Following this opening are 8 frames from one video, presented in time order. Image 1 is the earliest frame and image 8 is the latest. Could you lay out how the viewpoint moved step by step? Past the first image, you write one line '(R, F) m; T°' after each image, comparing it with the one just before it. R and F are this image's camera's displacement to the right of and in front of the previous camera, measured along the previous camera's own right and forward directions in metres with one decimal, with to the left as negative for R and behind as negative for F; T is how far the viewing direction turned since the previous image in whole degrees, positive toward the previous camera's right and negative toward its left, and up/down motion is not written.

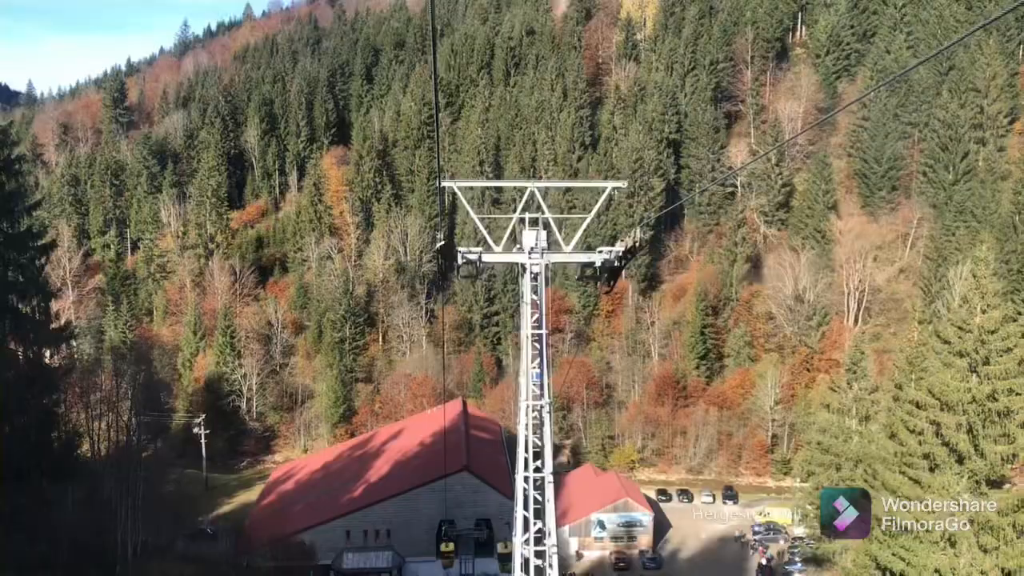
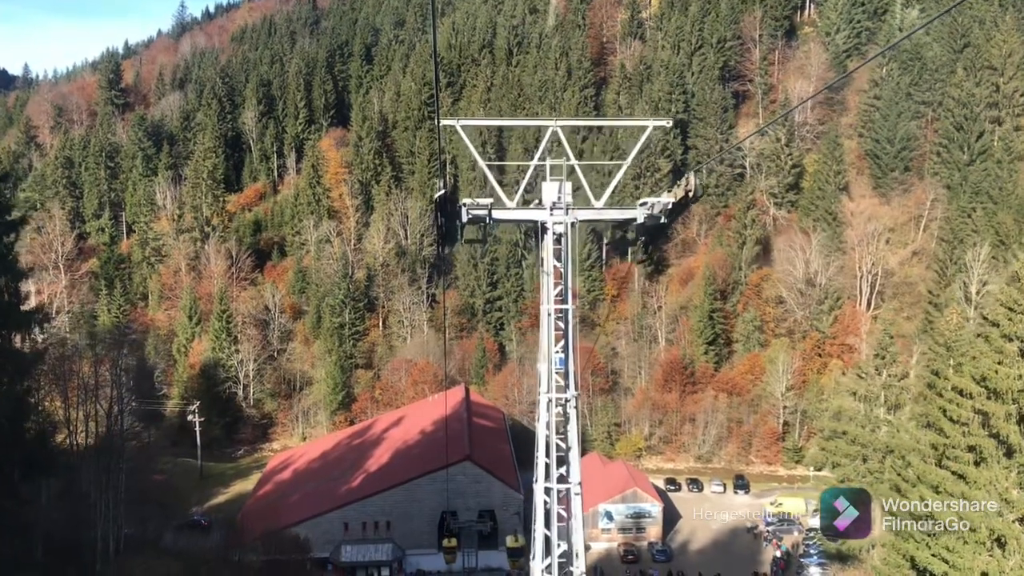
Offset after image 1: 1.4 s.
(-0.1, +0.8) m; 0°
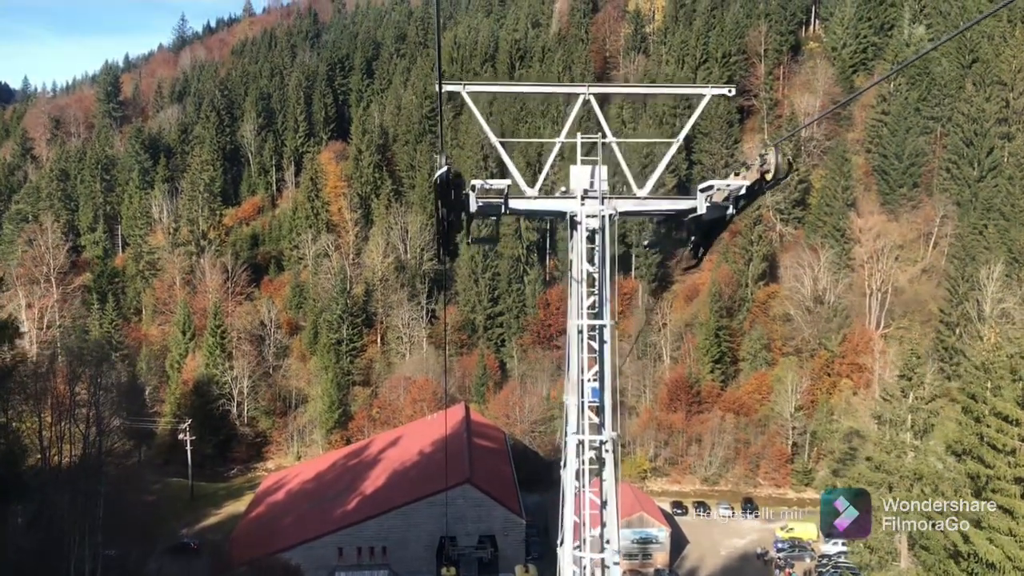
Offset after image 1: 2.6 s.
(-0.1, +0.7) m; 0°
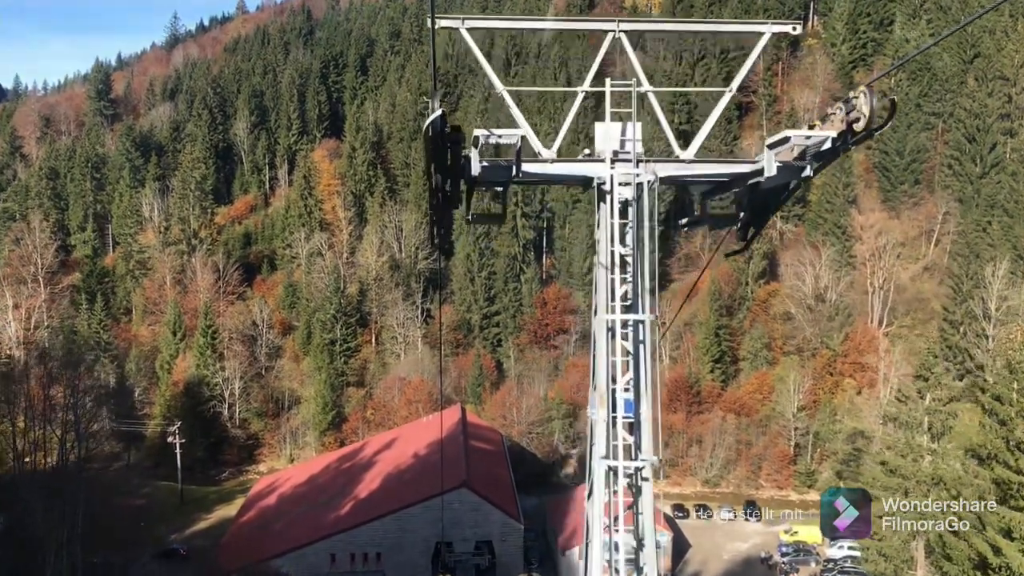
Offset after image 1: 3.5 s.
(0.0, +0.5) m; 0°
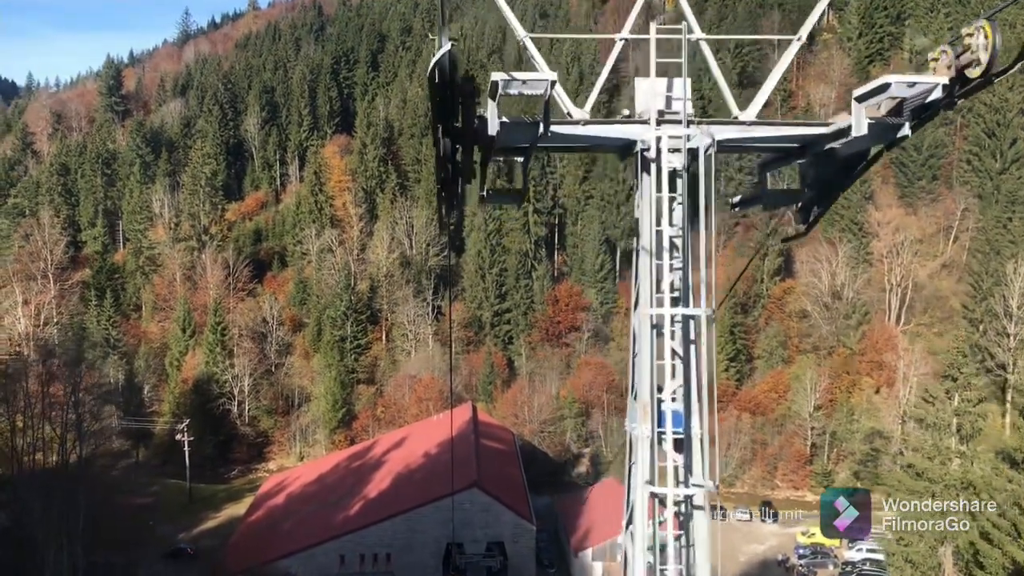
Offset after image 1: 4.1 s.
(0.0, +0.3) m; -1°
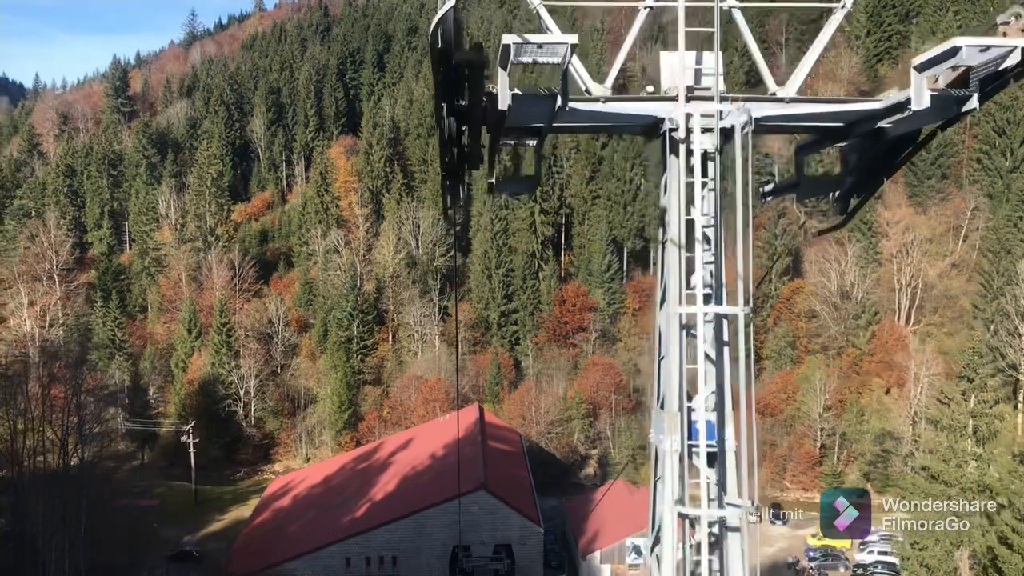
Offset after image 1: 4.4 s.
(0.0, +0.1) m; 0°
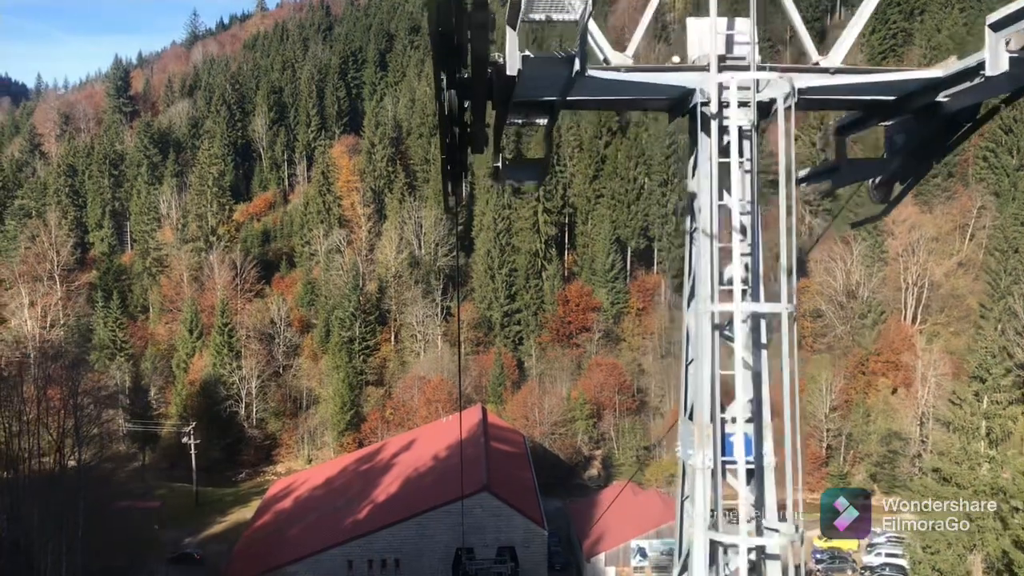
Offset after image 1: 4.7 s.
(0.0, +0.2) m; 0°
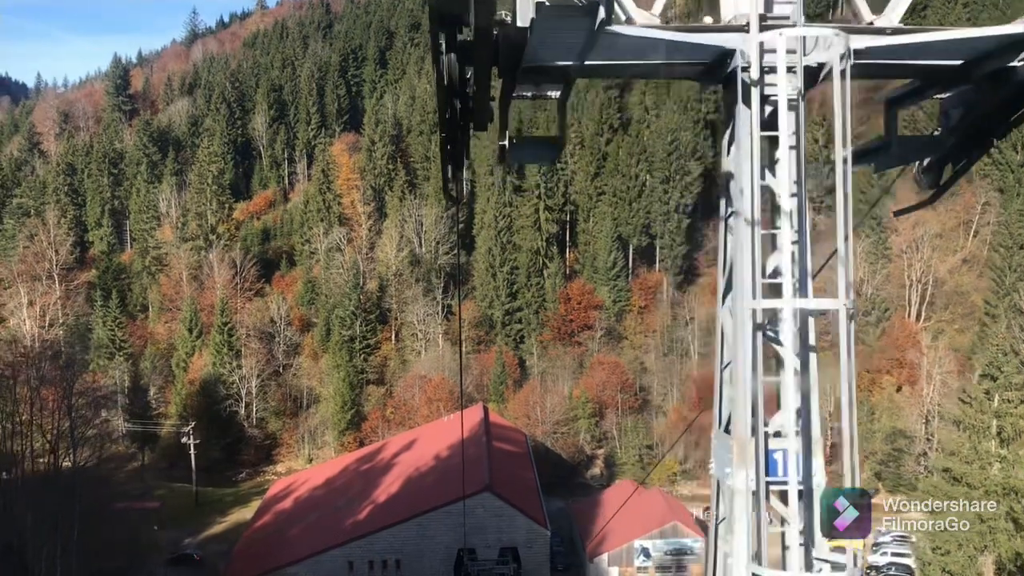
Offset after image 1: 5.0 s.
(0.0, +0.2) m; 0°
